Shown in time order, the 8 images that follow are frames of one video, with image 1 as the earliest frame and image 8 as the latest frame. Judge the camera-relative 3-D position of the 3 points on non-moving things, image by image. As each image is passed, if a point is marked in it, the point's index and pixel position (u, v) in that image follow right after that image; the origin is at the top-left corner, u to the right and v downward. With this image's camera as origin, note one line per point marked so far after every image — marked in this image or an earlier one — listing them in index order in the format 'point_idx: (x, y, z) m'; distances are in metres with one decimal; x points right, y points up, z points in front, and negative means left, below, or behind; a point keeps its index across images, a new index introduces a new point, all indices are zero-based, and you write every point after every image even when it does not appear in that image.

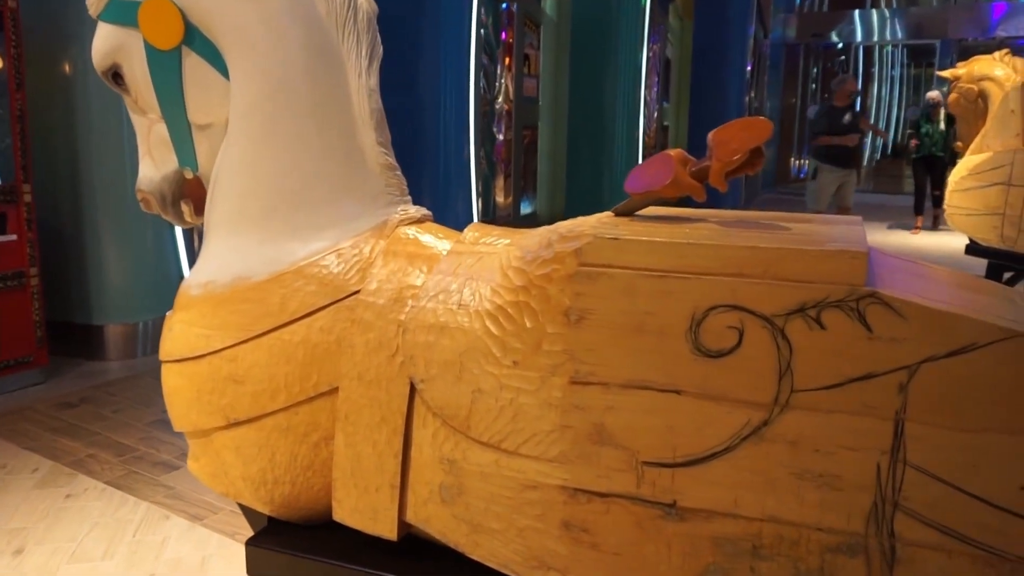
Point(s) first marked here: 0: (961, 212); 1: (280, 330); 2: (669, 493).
0: (+2.5, +0.4, +4.9) m
1: (-0.3, -0.1, +1.3) m
2: (+0.2, -0.3, +1.2) m
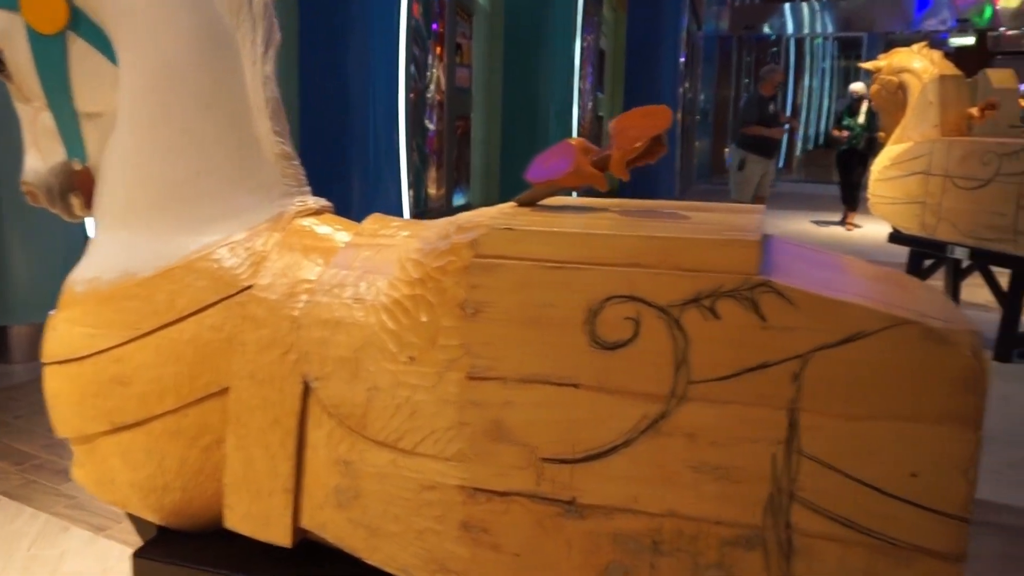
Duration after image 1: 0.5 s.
0: (+2.1, +0.5, +5.0) m
1: (-0.5, -0.1, +1.3) m
2: (+0.1, -0.3, +1.1) m
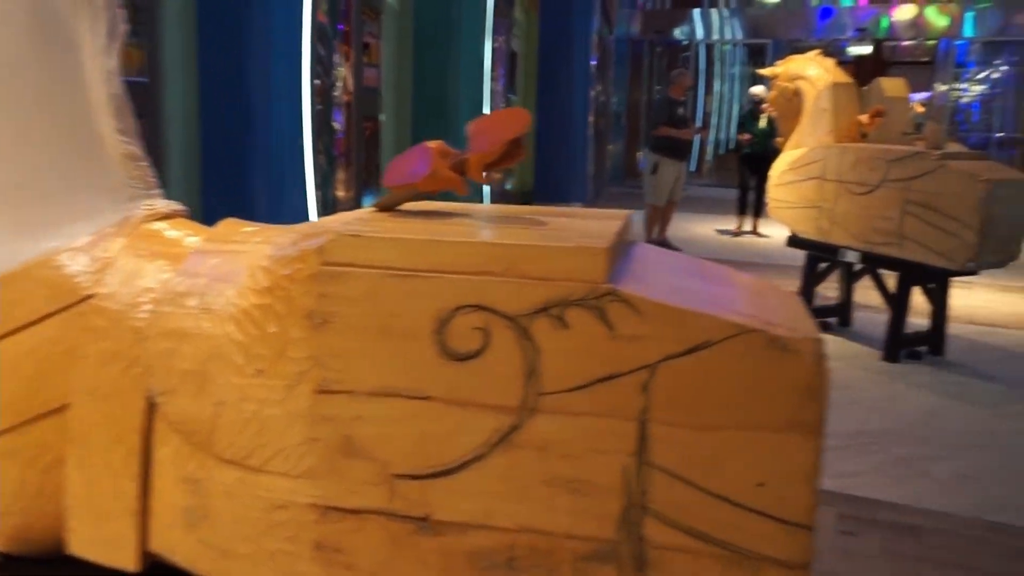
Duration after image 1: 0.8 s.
0: (+1.6, +0.5, +5.1) m
1: (-0.7, -0.1, +1.2) m
2: (-0.1, -0.3, +1.1) m
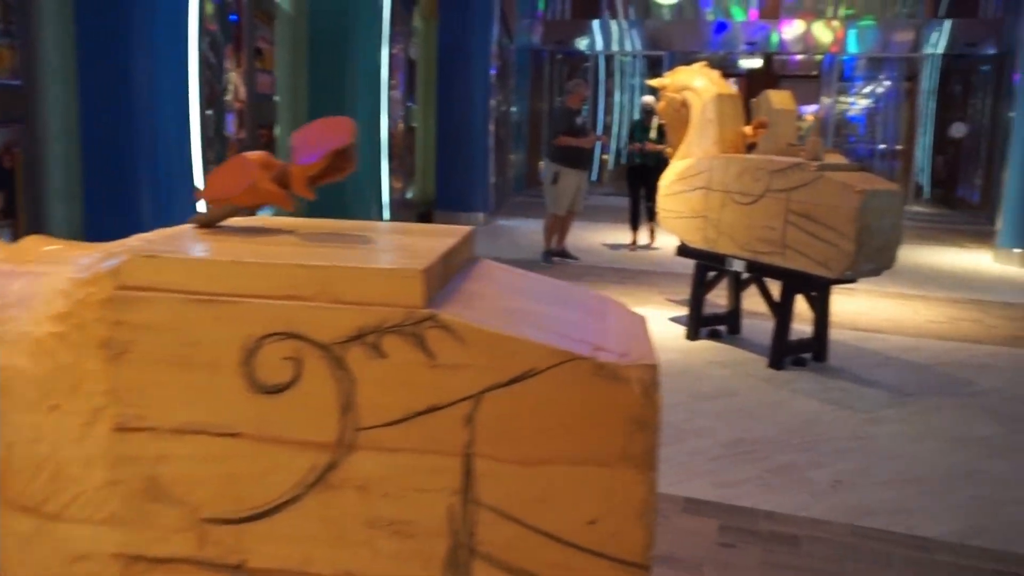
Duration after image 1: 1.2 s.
0: (+0.9, +0.4, +5.2) m
1: (-0.9, -0.1, +1.0) m
2: (-0.3, -0.3, +1.0) m
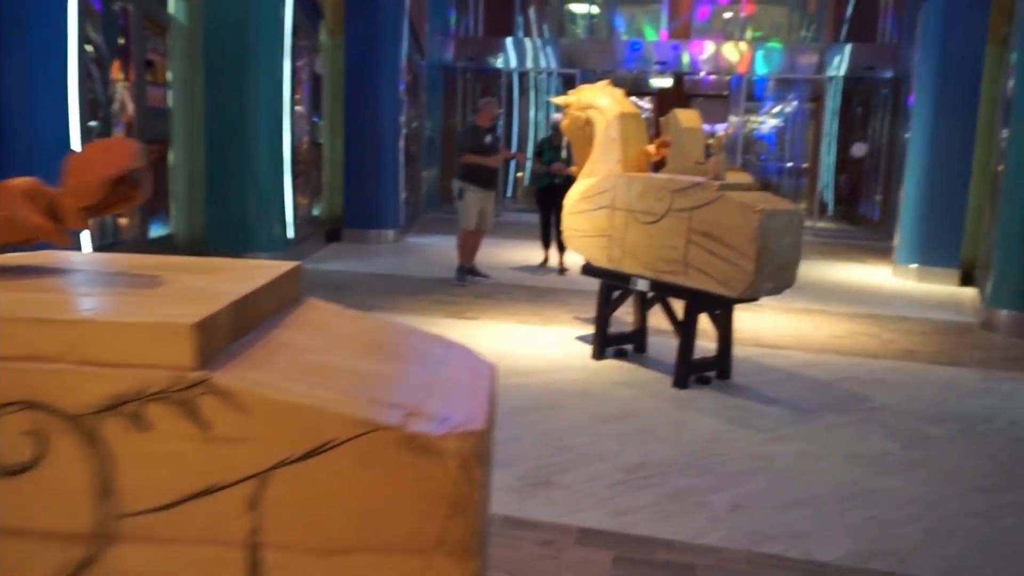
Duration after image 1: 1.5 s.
0: (+0.4, +0.3, +5.1) m
1: (-1.0, -0.2, +0.8) m
2: (-0.5, -0.4, +0.8) m
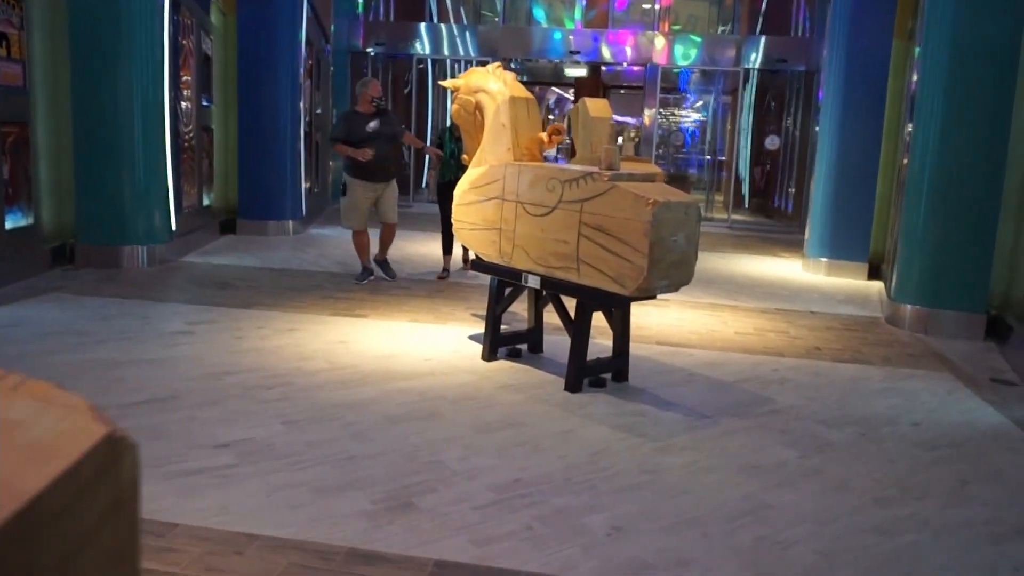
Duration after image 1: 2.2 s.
0: (-0.2, +0.3, +4.8) m
1: (-1.3, -0.2, +0.4) m
2: (-0.8, -0.4, +0.4) m
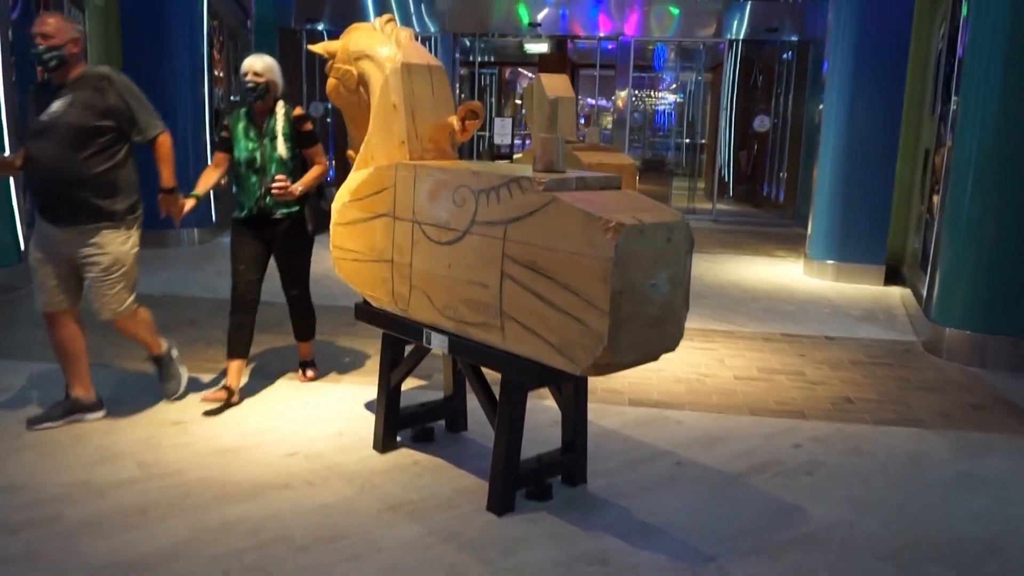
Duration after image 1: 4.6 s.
0: (-0.6, +0.1, +3.3) m
1: (-1.6, -0.5, -1.2) m
2: (-1.0, -0.7, -1.1) m
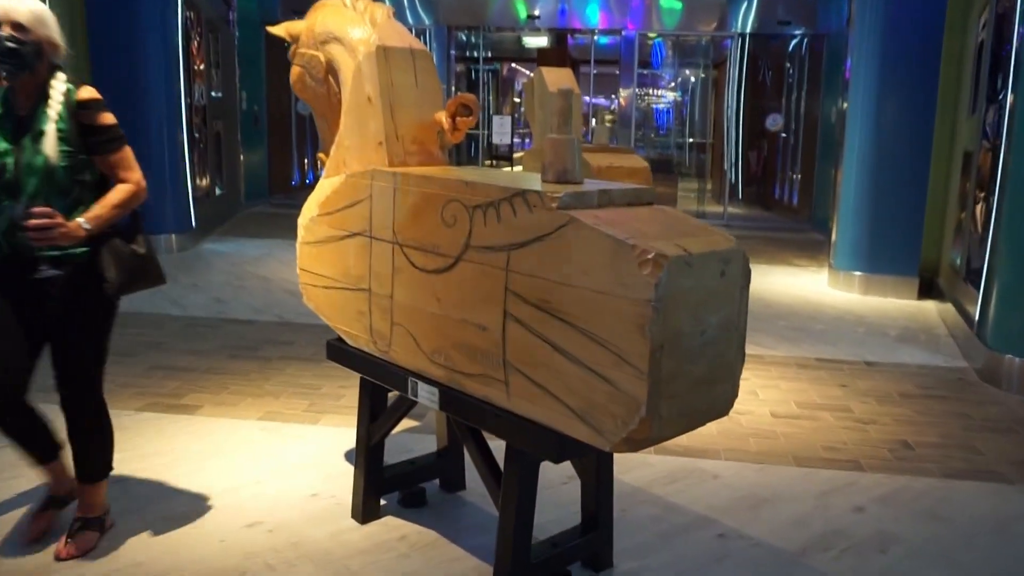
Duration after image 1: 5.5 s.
0: (-0.6, 0.0, +2.7) m
1: (-1.5, -0.6, -1.8) m
2: (-1.0, -0.8, -1.7) m
